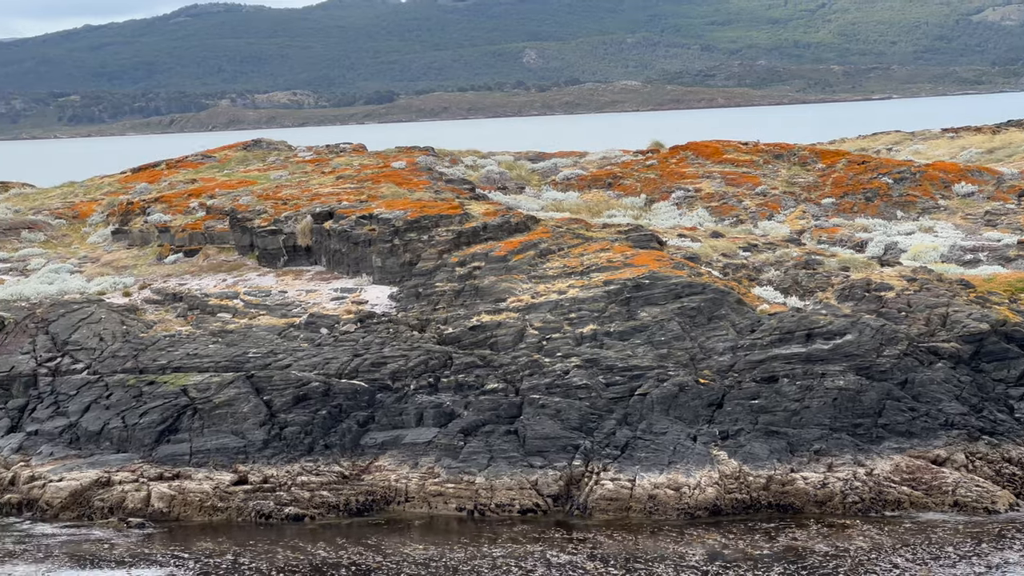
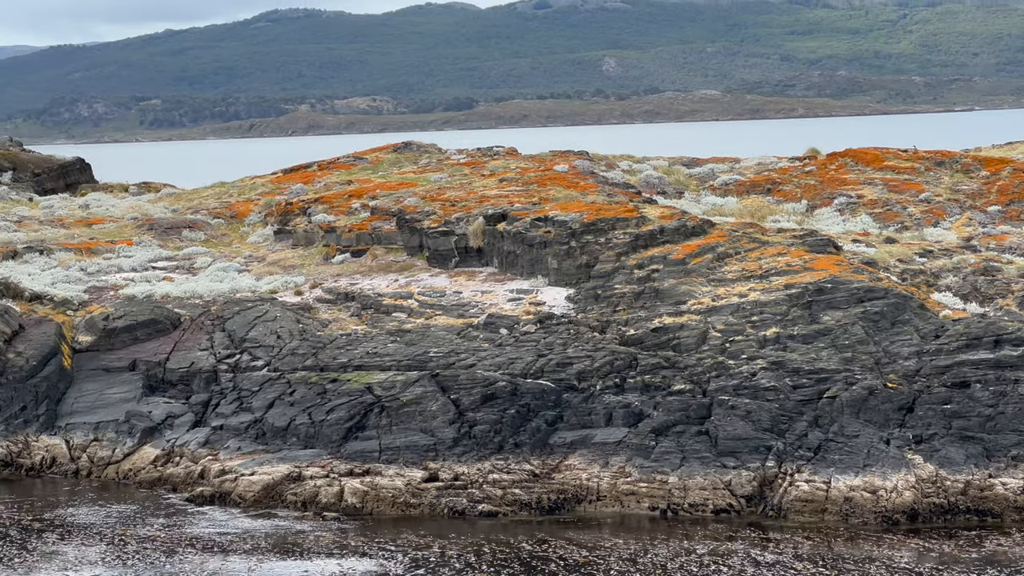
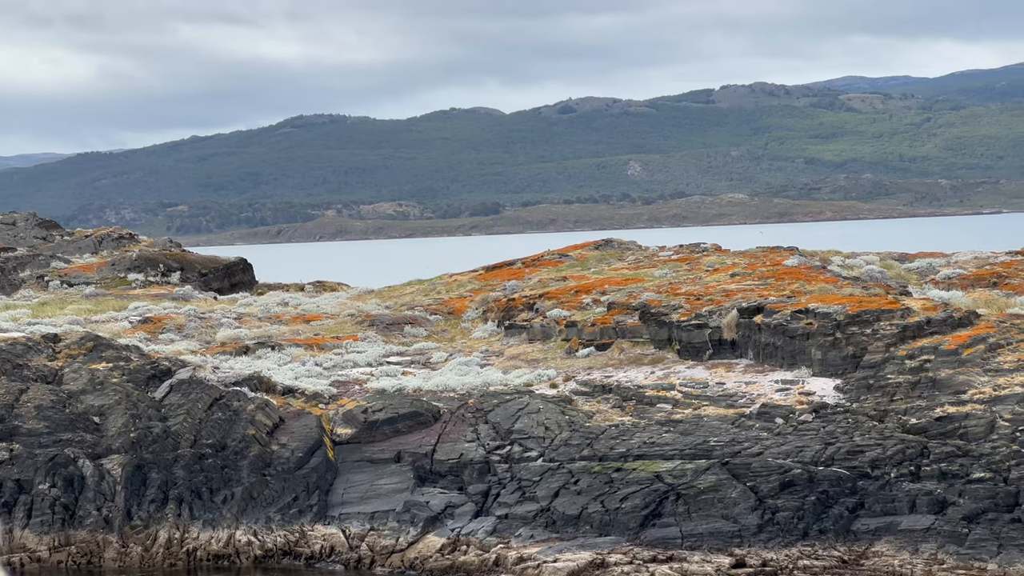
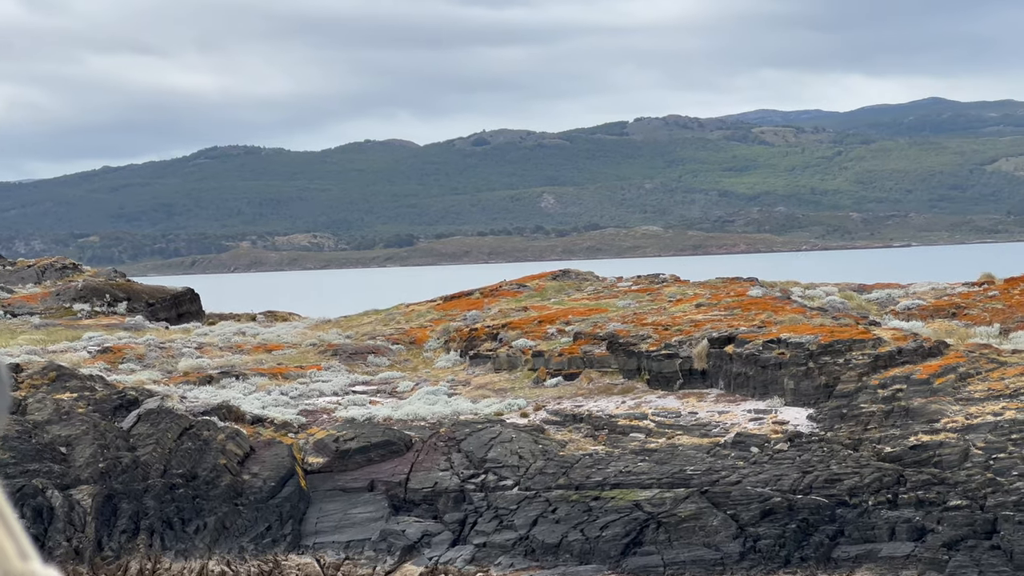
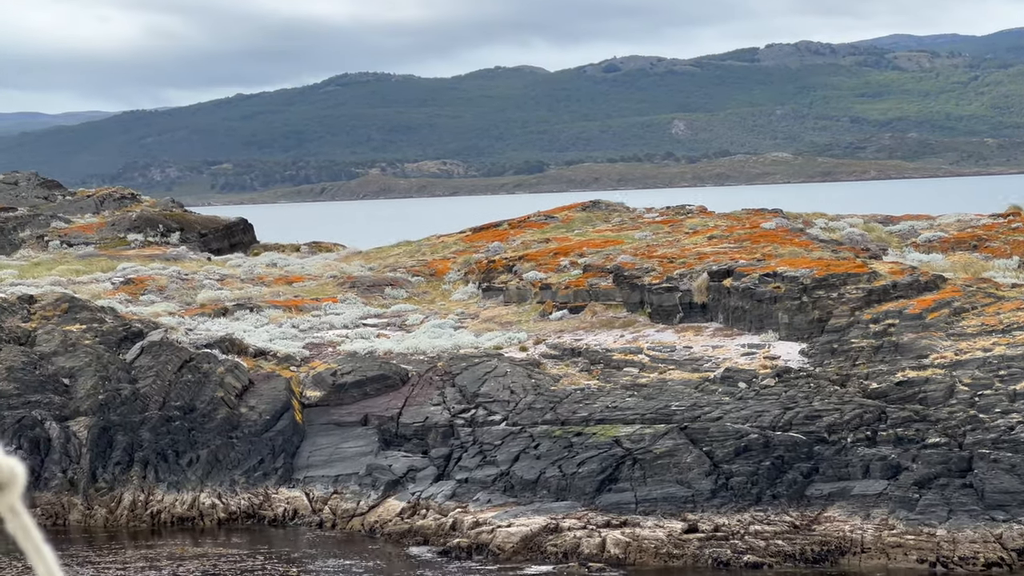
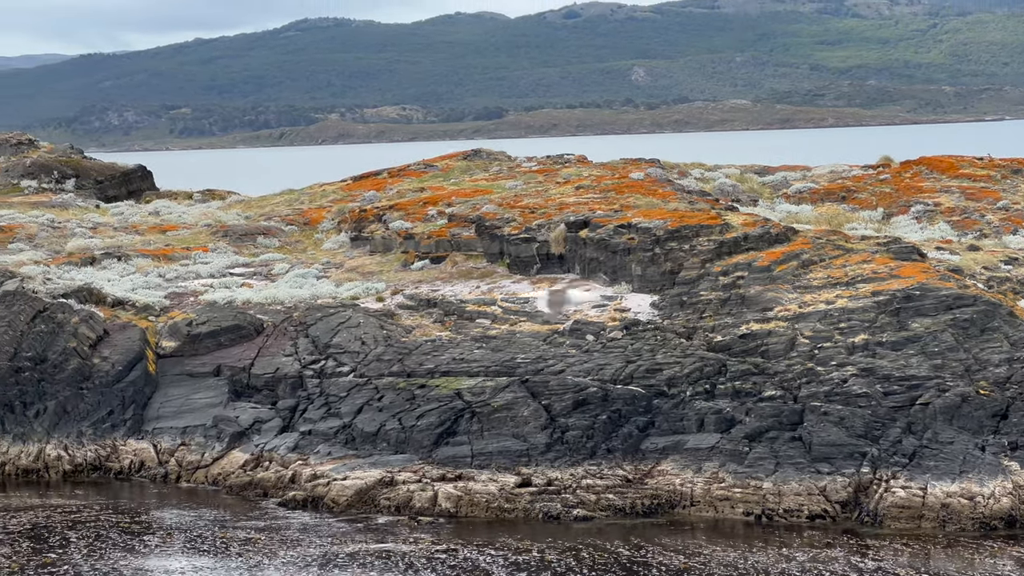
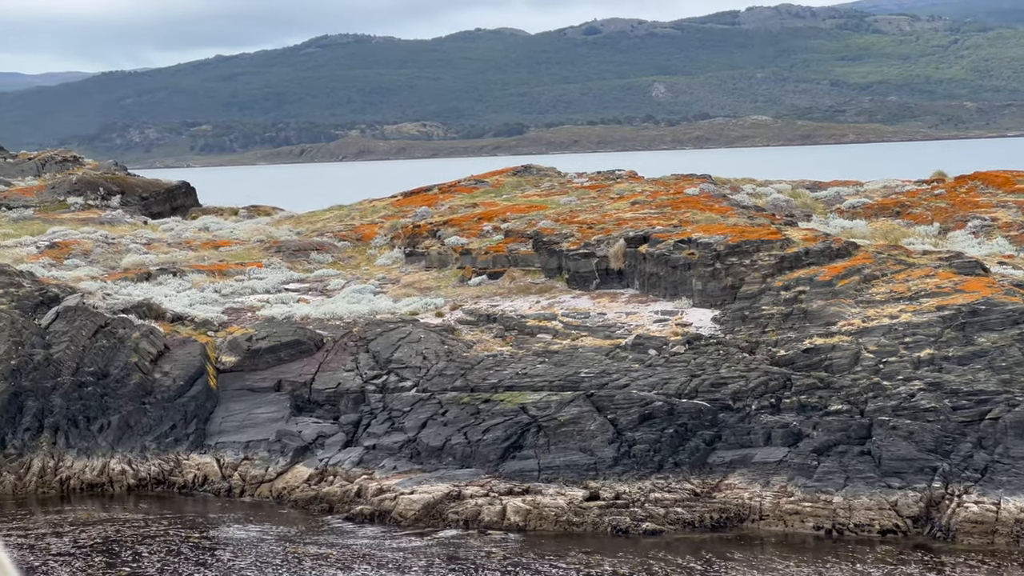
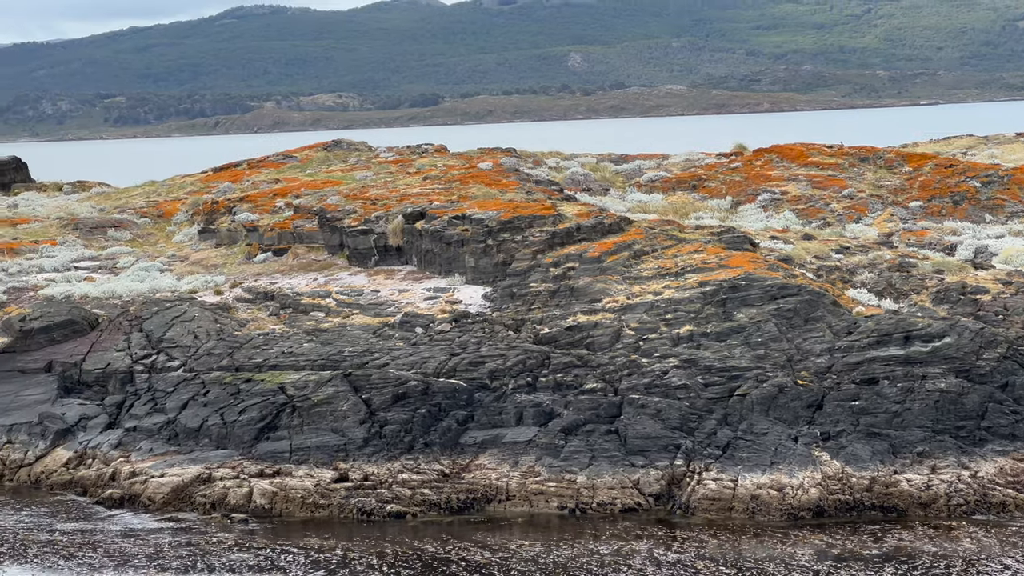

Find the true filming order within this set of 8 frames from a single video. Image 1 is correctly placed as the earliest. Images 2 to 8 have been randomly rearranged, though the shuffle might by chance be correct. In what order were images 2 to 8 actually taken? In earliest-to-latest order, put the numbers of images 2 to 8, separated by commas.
8, 2, 6, 7, 5, 3, 4
